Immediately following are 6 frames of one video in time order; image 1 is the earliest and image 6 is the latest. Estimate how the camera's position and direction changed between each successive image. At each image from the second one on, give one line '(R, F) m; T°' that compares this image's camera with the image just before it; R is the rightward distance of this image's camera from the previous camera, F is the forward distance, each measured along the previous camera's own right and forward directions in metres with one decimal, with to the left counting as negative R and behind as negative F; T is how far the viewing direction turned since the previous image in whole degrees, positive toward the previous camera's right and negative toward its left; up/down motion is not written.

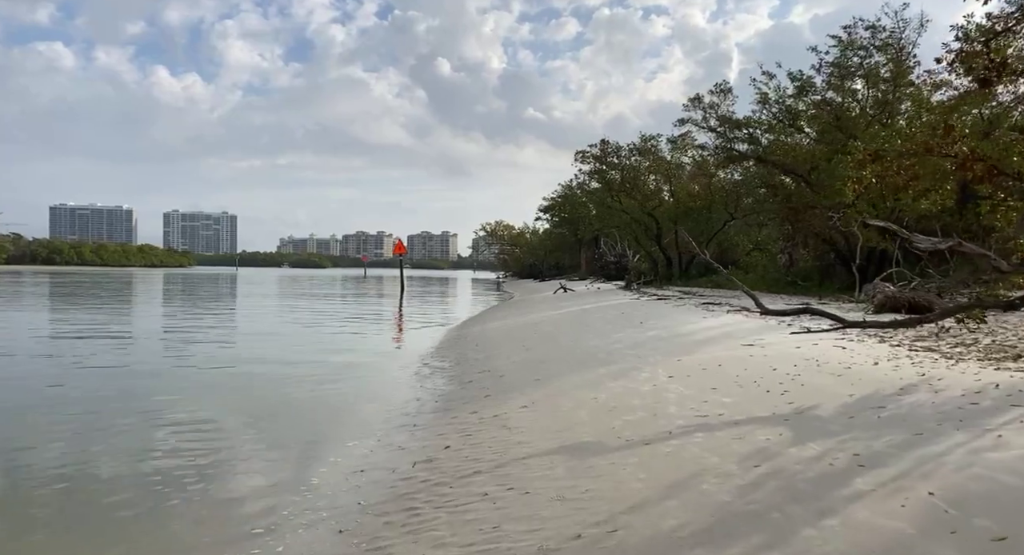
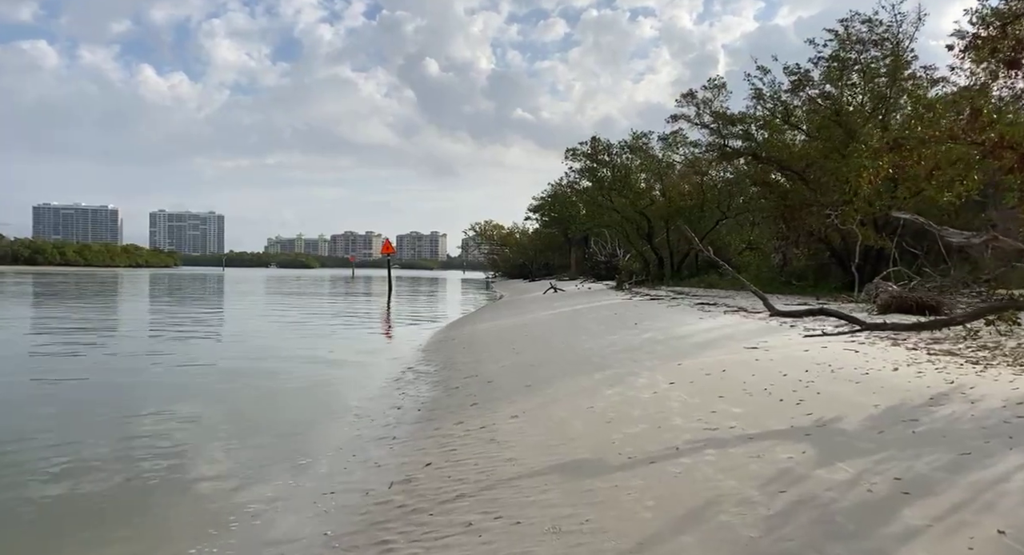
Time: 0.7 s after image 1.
(0.0, +0.7) m; +1°
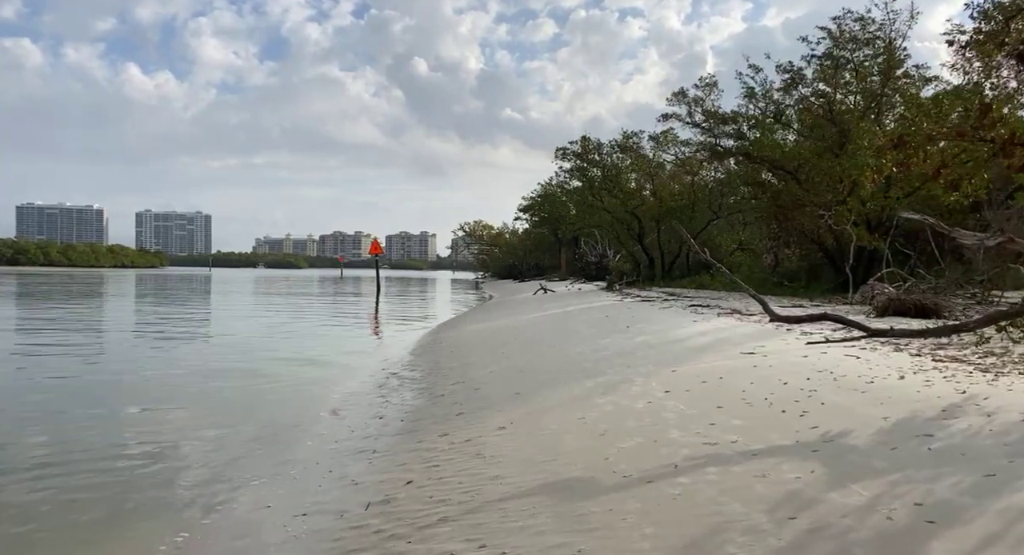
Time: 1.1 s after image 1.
(0.0, +0.4) m; +1°
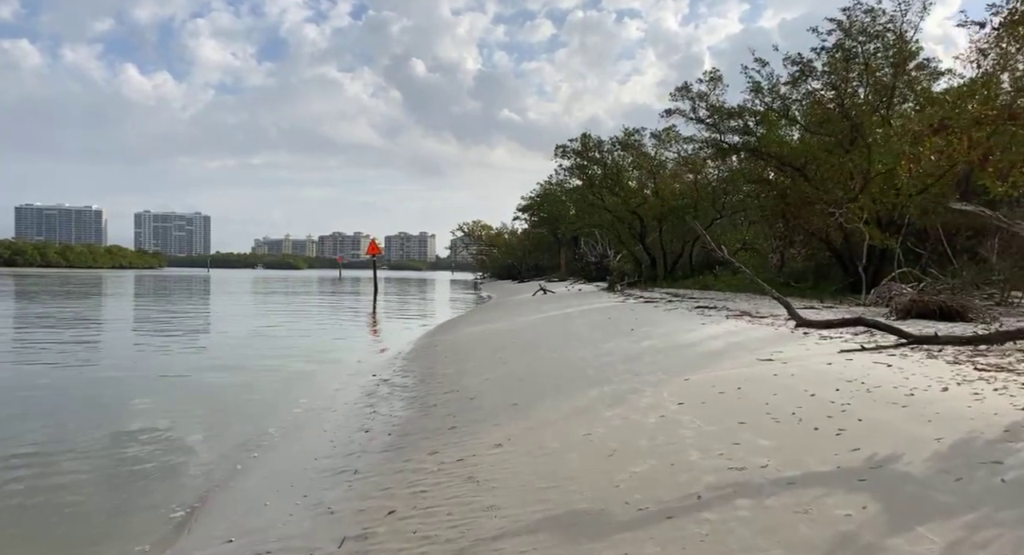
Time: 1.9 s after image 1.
(0.0, +0.8) m; 0°
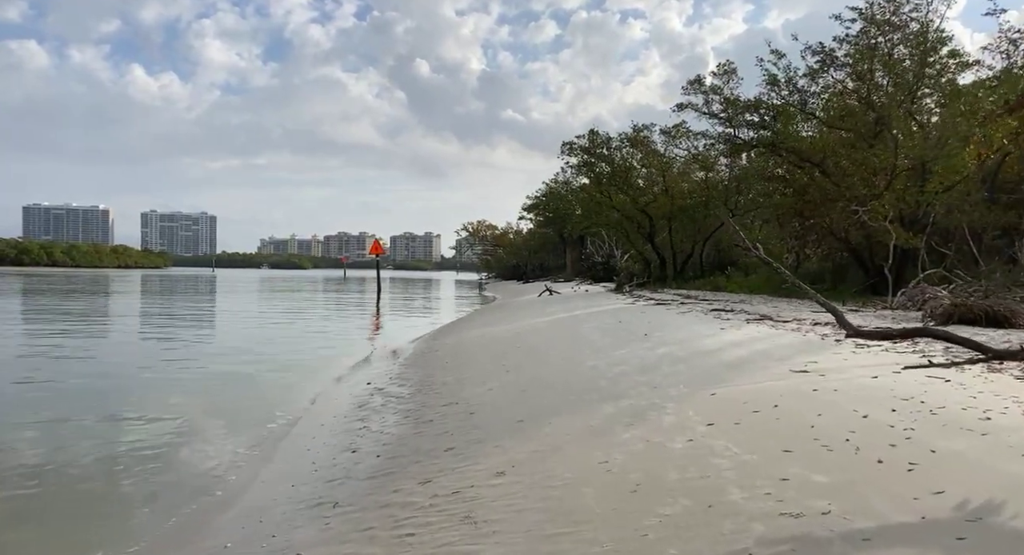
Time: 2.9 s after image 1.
(0.0, +1.0) m; 0°
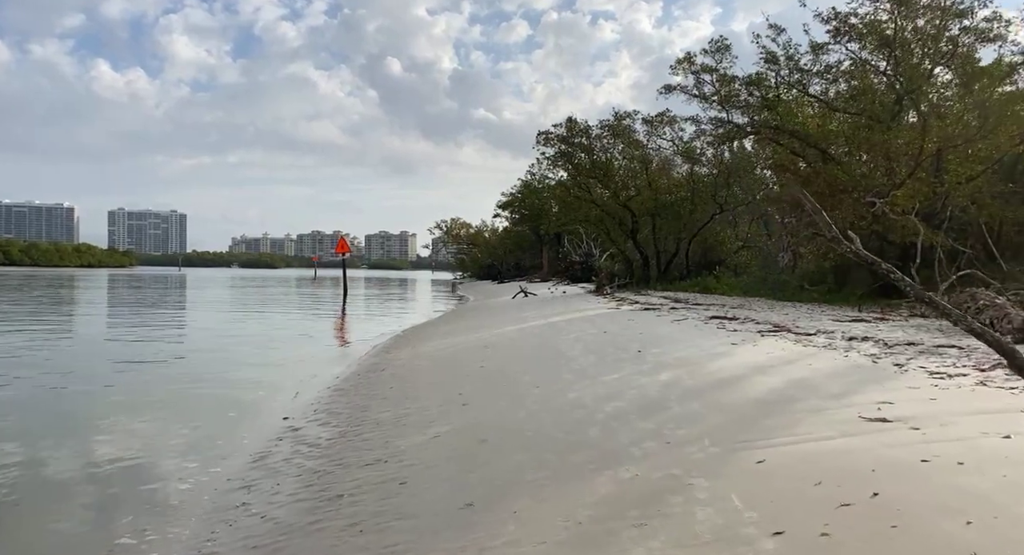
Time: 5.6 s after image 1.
(+0.2, +2.7) m; +2°
